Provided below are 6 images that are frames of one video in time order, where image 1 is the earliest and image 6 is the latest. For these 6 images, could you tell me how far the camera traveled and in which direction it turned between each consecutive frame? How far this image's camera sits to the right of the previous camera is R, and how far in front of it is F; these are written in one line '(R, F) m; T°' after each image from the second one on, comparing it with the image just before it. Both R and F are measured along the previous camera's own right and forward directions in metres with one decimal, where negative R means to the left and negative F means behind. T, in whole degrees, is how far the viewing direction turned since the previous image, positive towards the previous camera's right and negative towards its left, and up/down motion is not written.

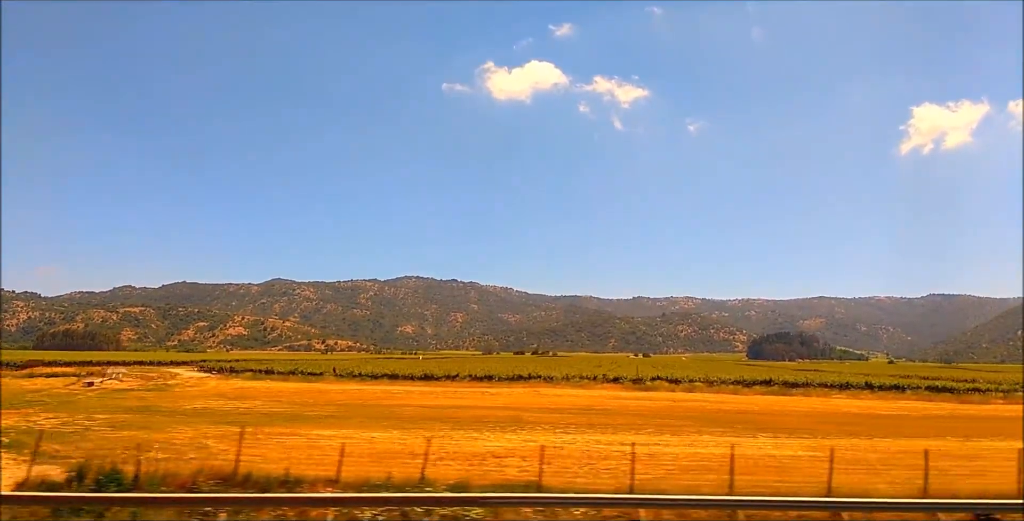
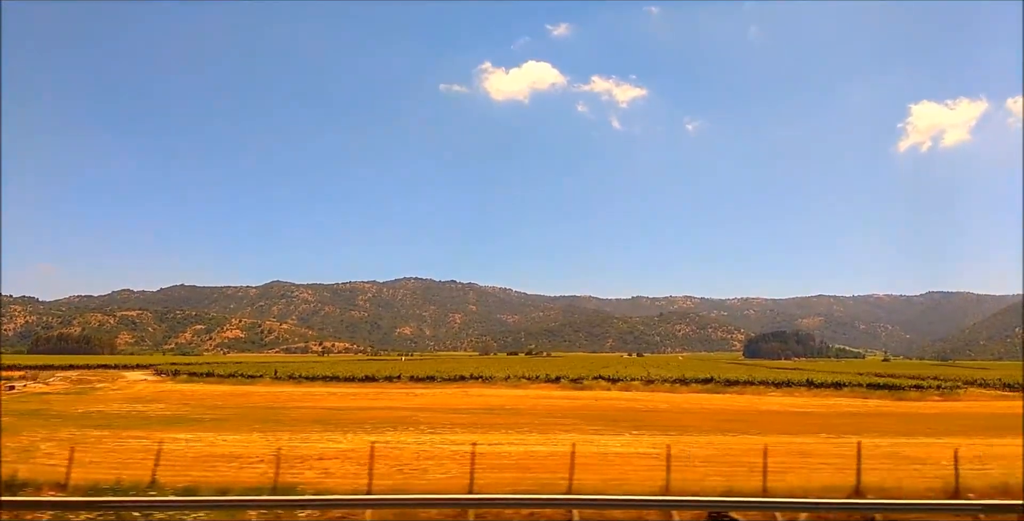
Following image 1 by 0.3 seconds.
(+0.5, 0.0) m; 0°
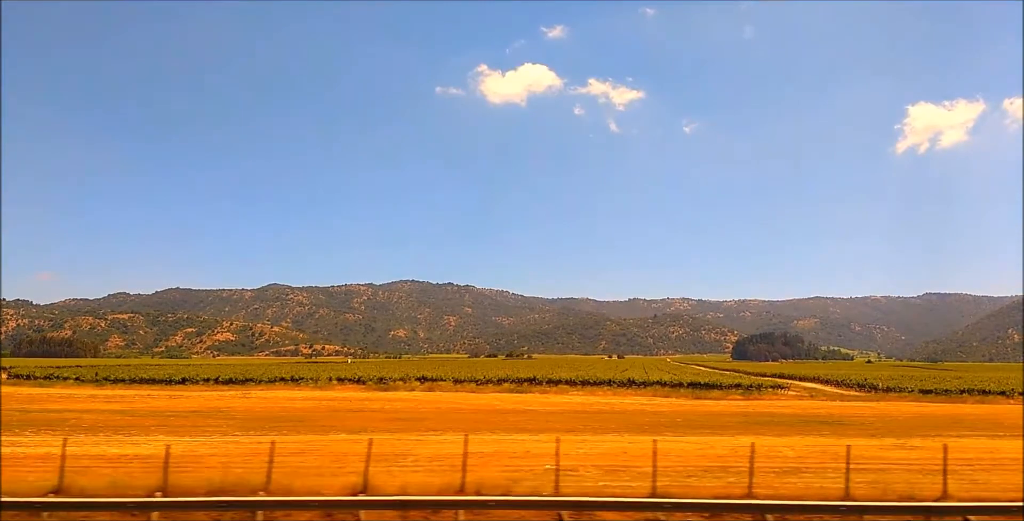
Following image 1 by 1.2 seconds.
(+1.3, +0.1) m; 0°
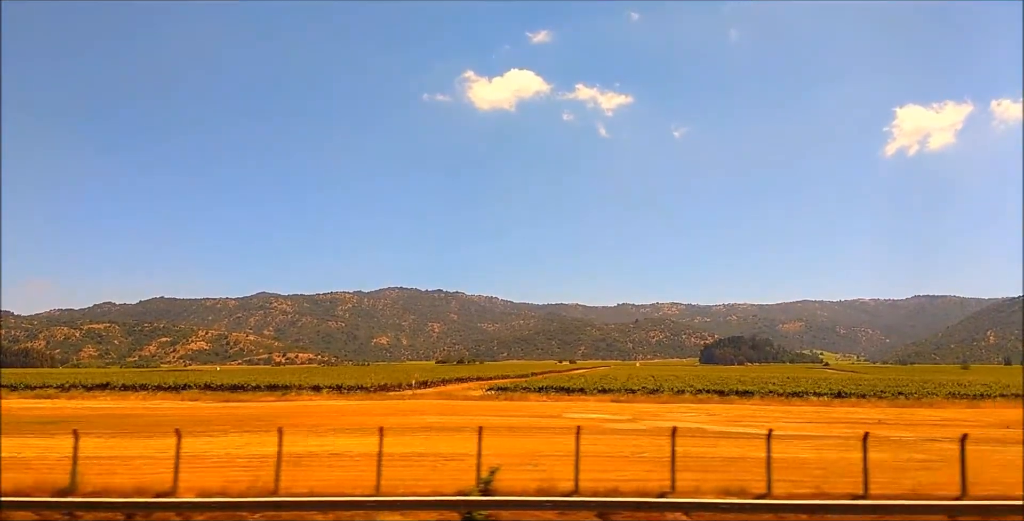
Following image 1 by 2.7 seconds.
(+3.1, +0.2) m; 0°
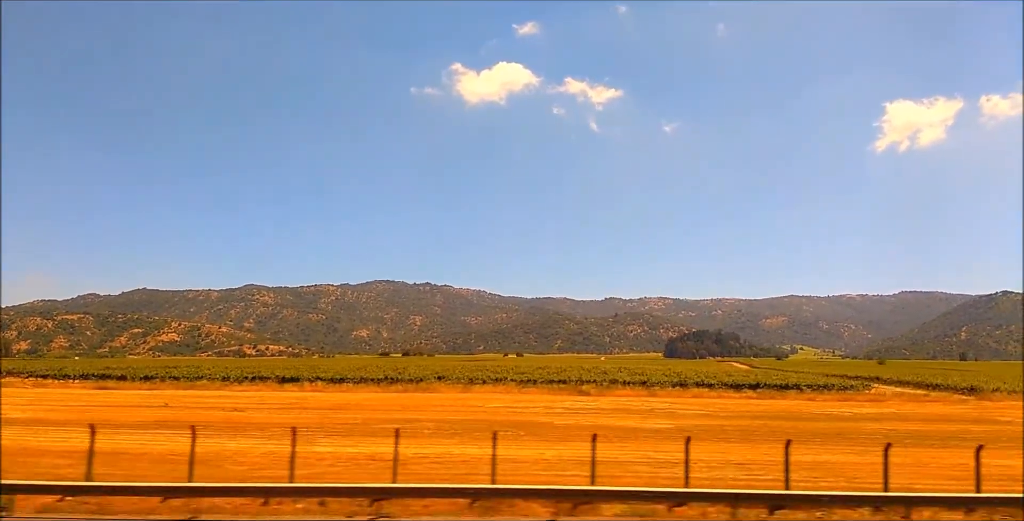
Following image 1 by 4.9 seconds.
(+3.2, +0.3) m; 0°
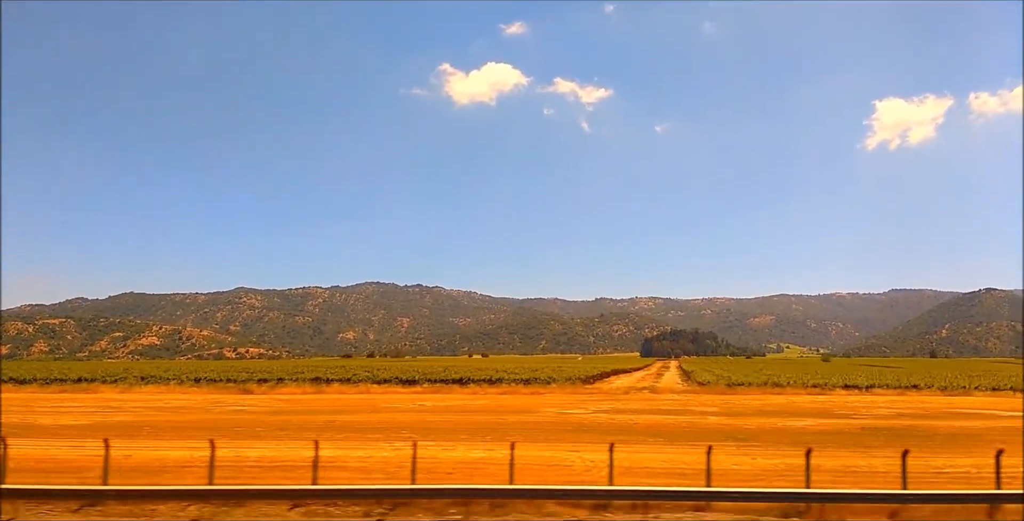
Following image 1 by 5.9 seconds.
(+2.0, +0.2) m; 0°
